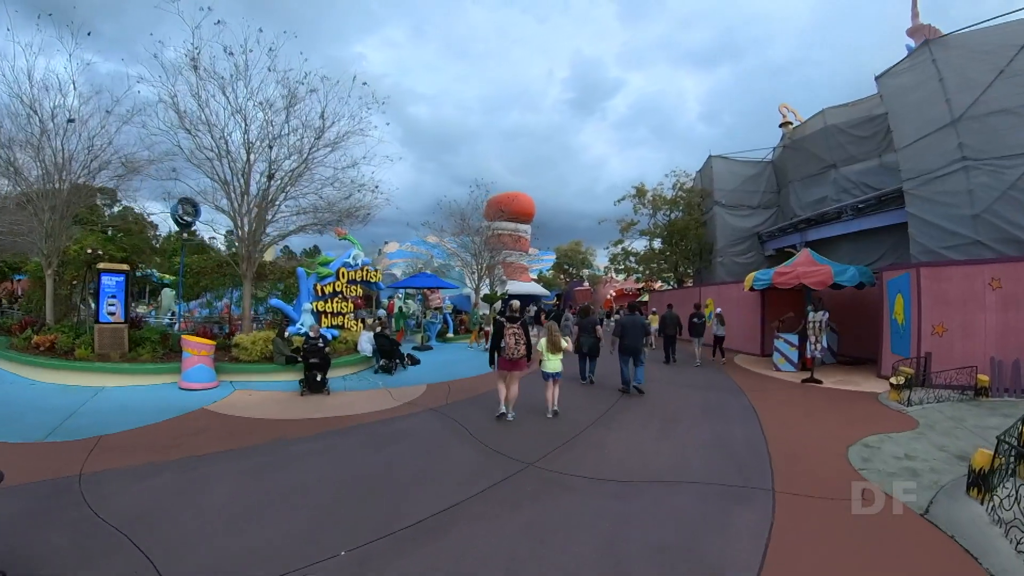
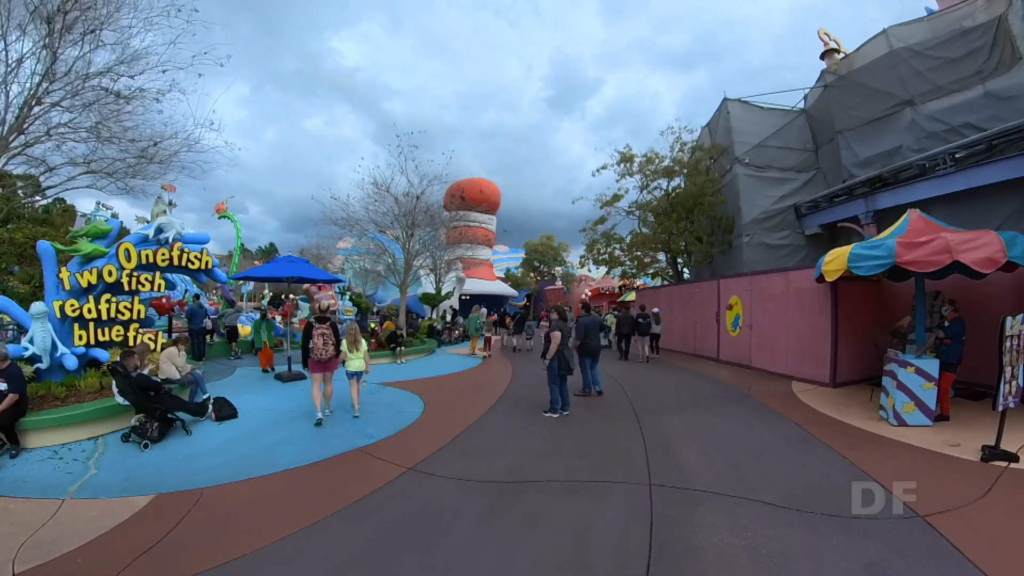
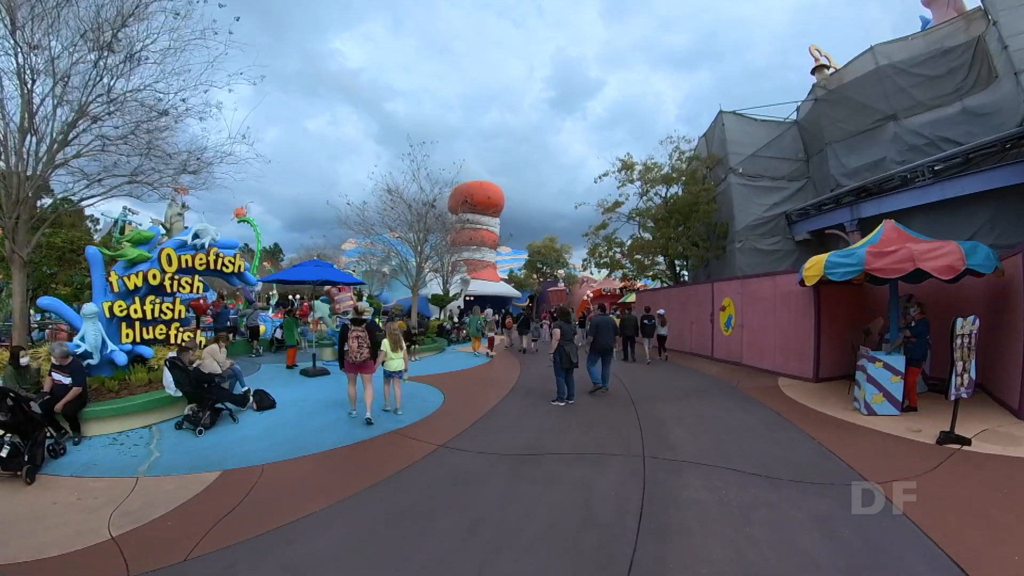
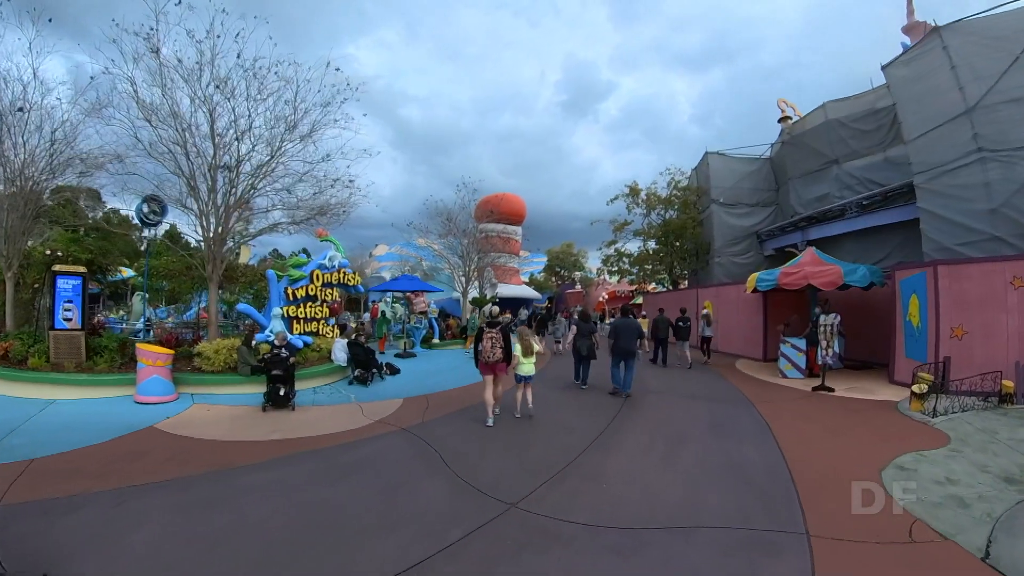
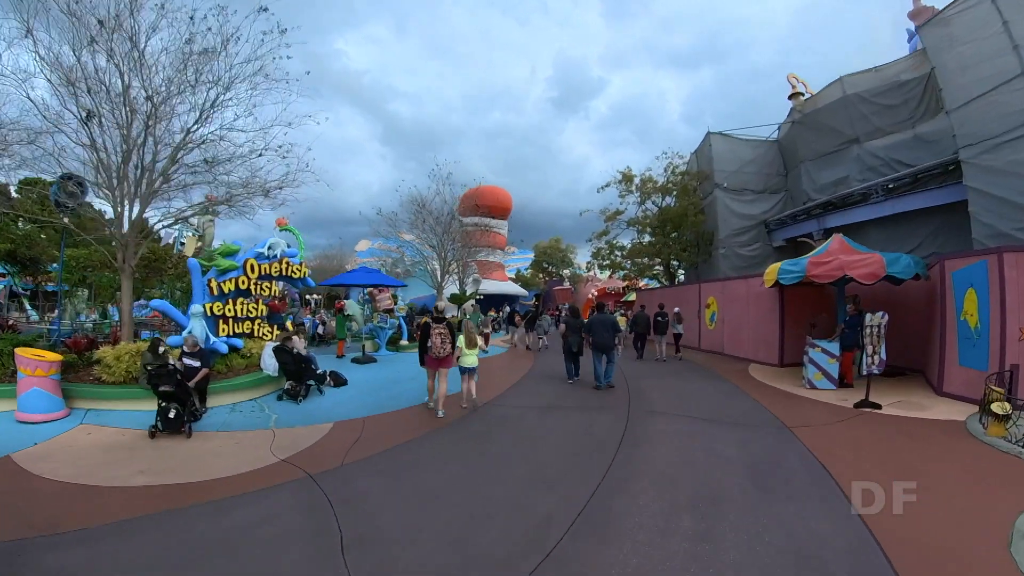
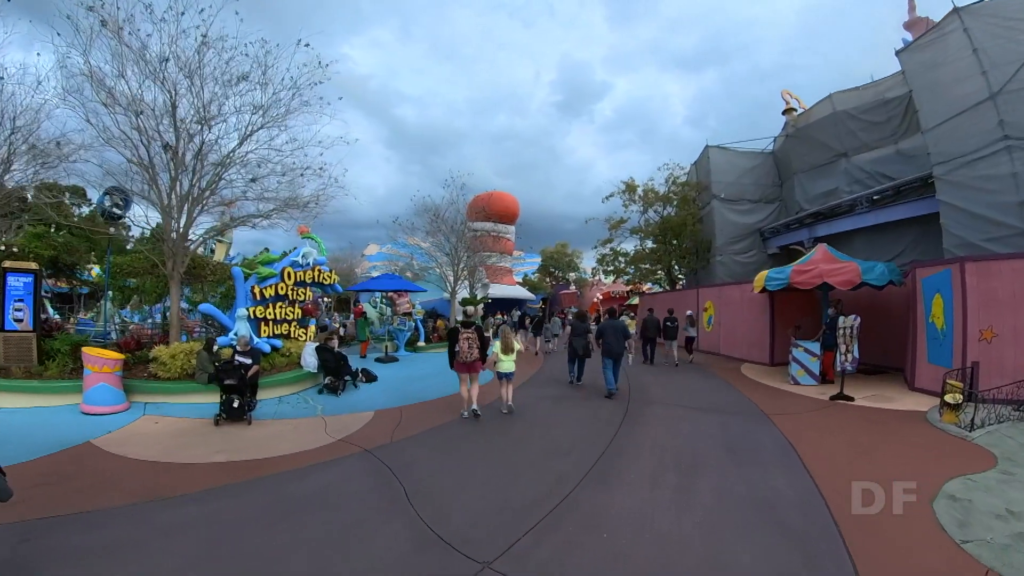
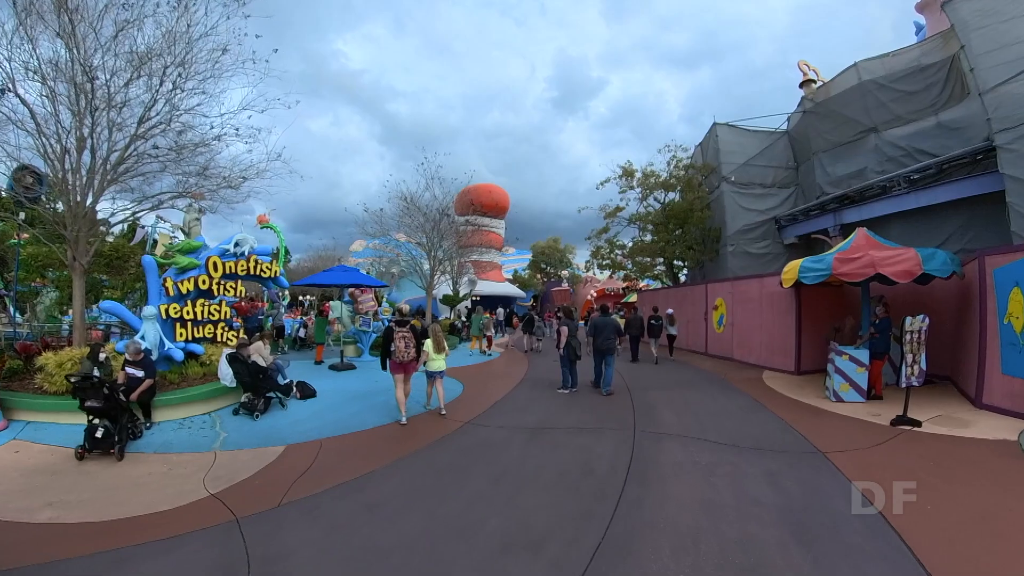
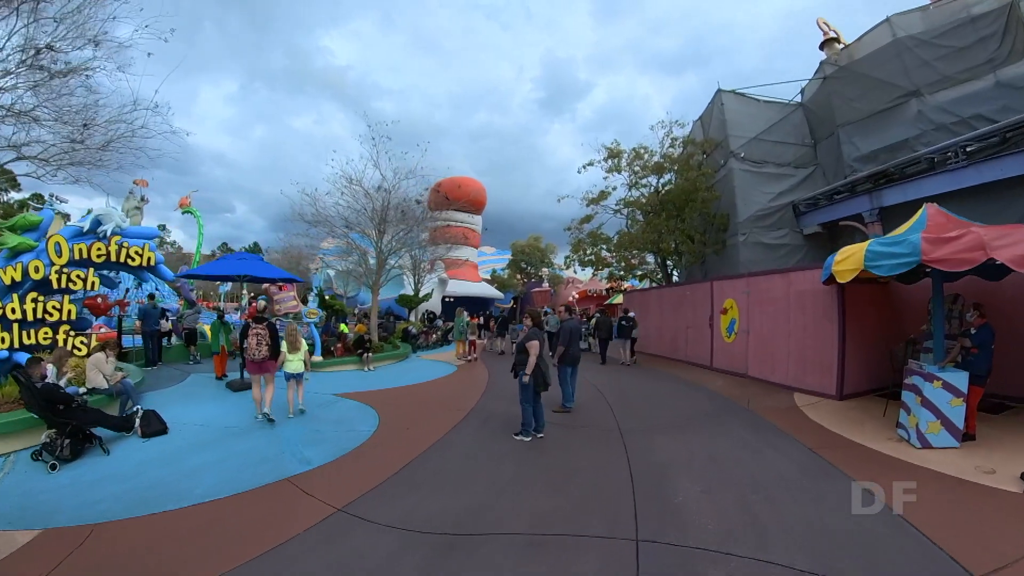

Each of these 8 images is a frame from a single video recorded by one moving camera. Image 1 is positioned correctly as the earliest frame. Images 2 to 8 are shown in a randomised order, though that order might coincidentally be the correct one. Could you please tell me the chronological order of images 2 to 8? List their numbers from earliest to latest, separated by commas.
4, 6, 5, 7, 3, 2, 8
